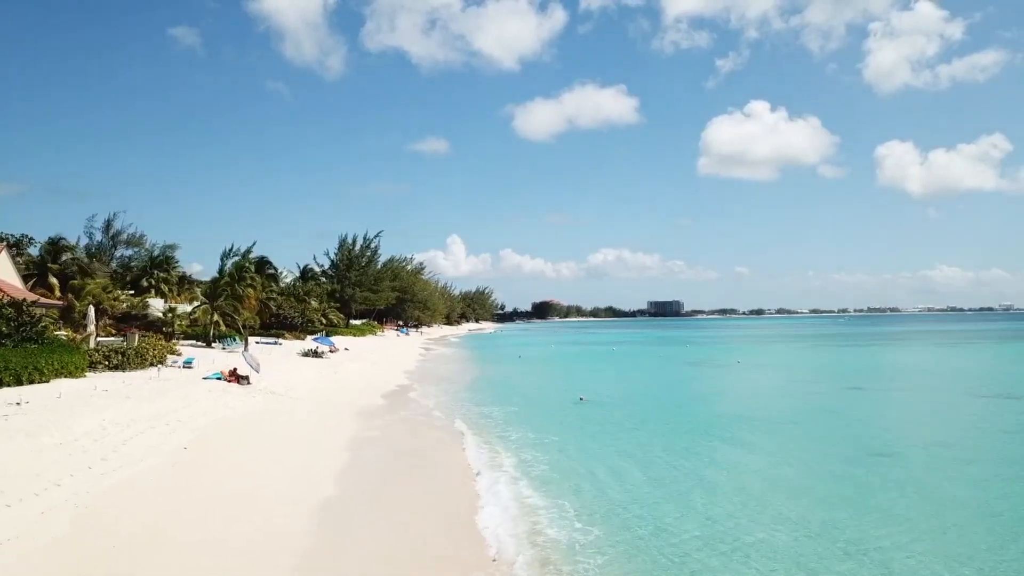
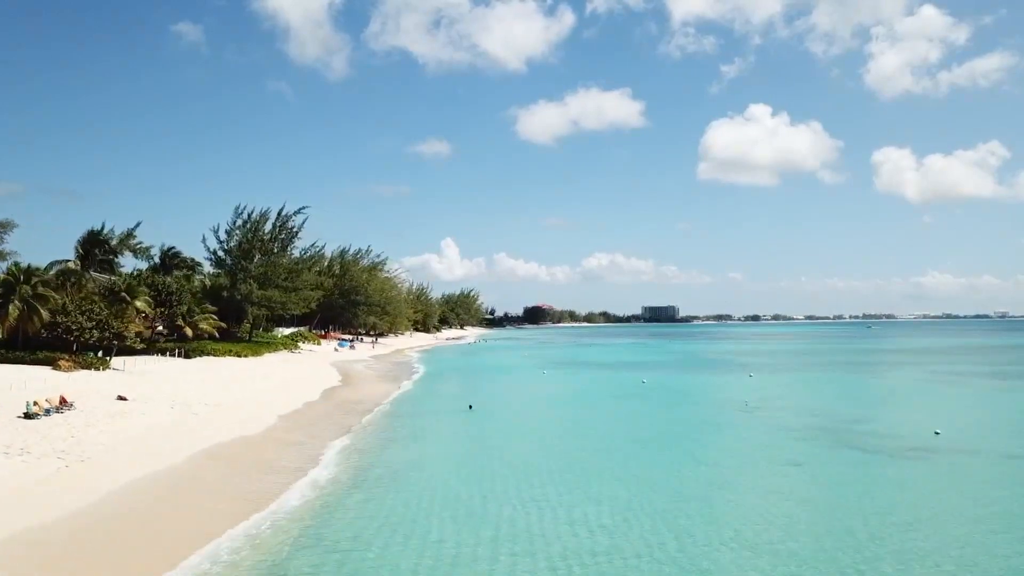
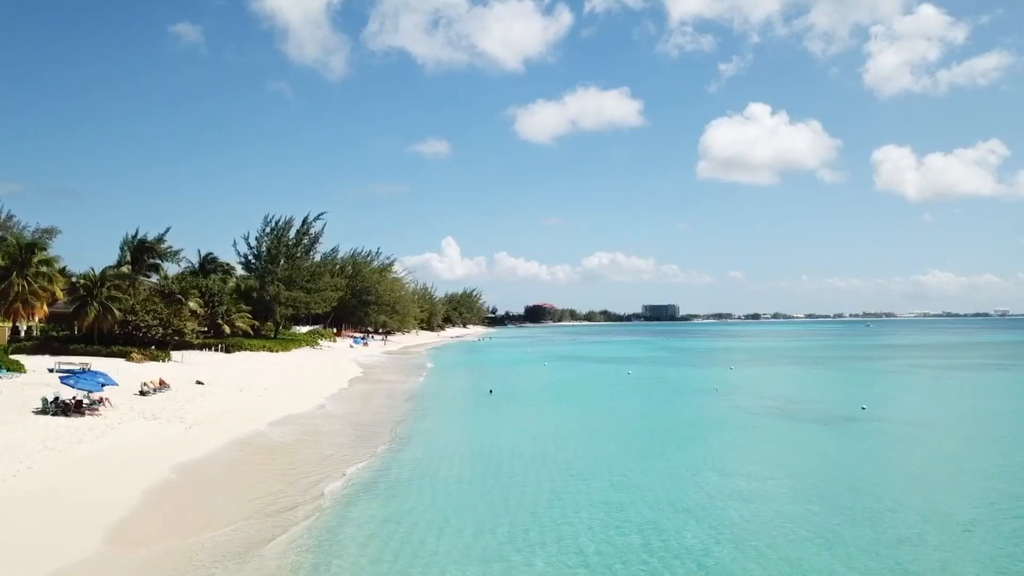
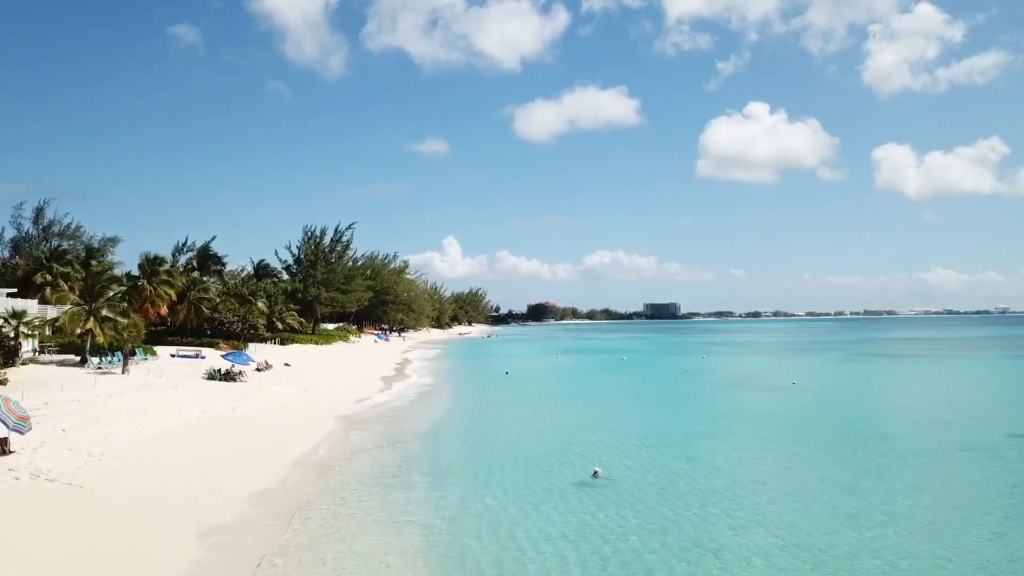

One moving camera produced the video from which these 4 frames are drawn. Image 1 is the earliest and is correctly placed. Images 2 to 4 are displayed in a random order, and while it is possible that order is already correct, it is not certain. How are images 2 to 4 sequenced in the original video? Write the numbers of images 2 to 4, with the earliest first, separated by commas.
4, 3, 2
